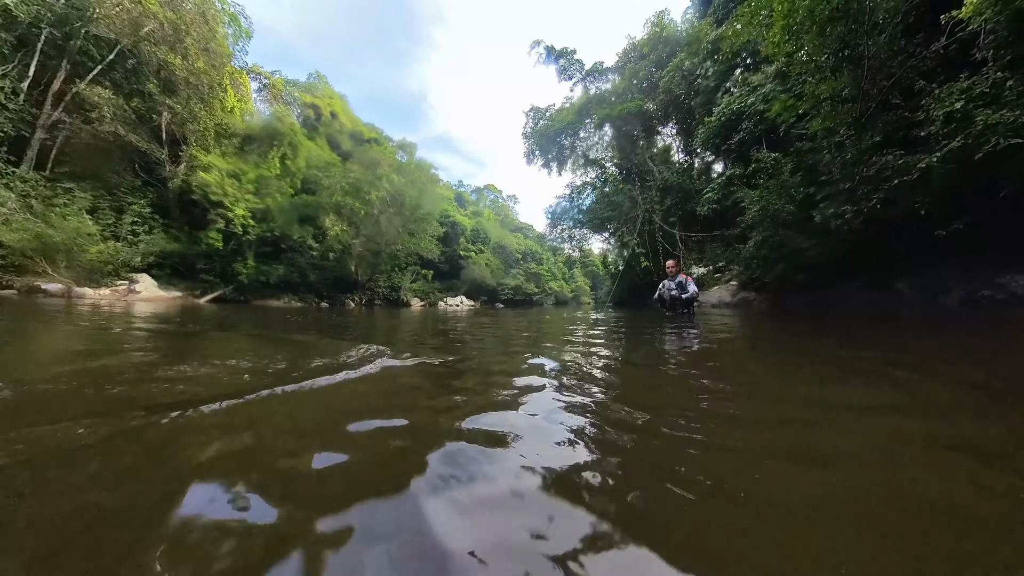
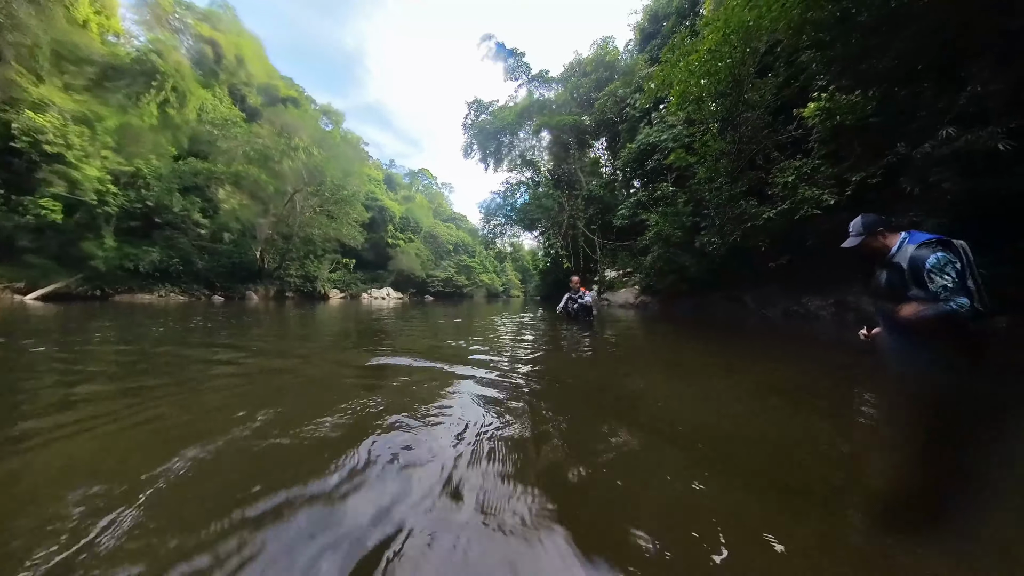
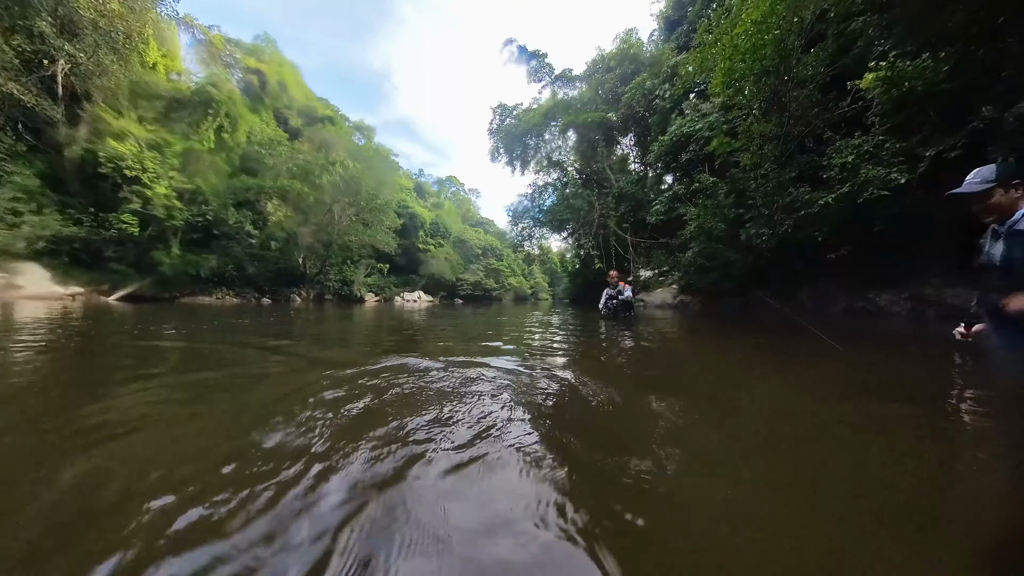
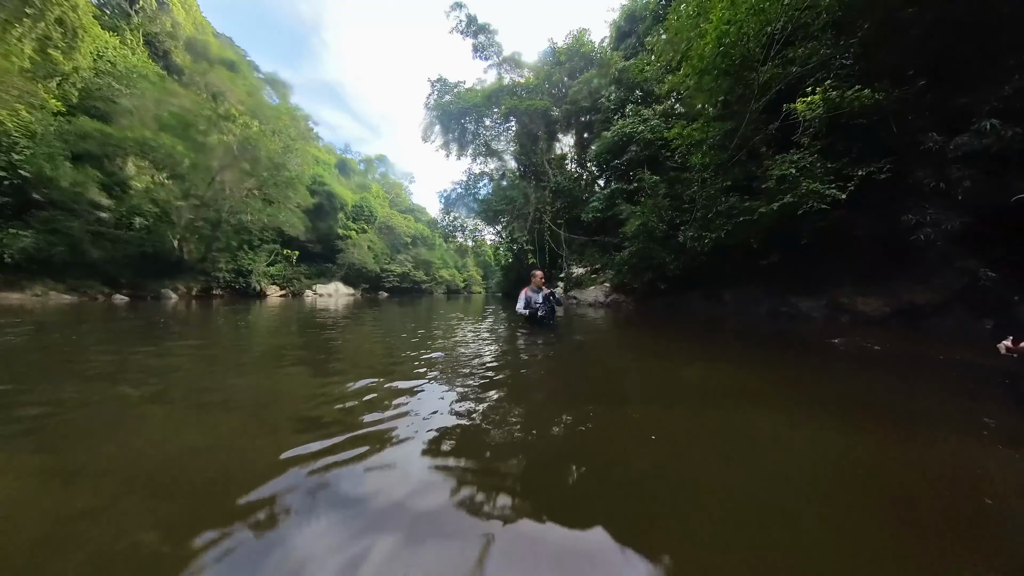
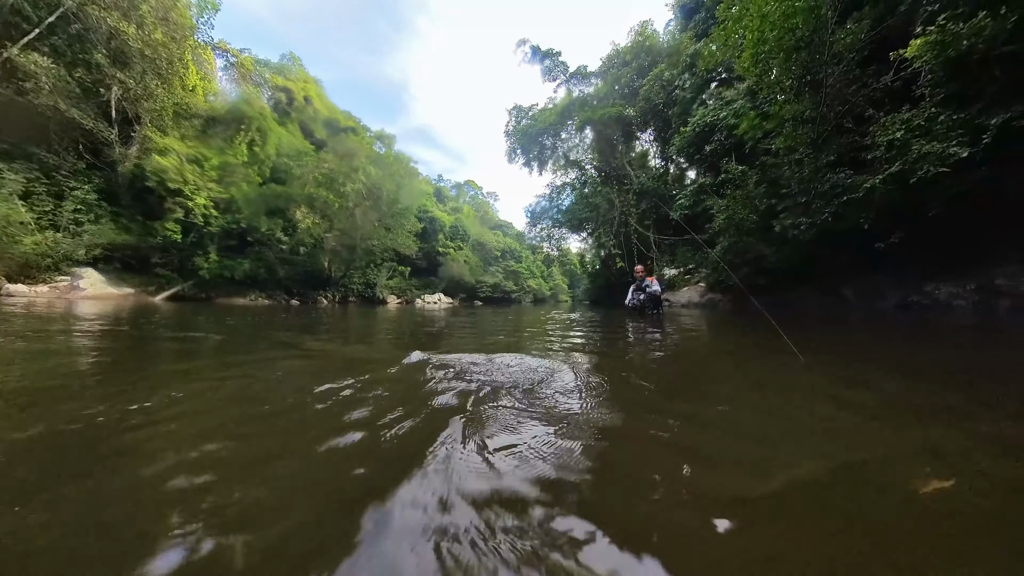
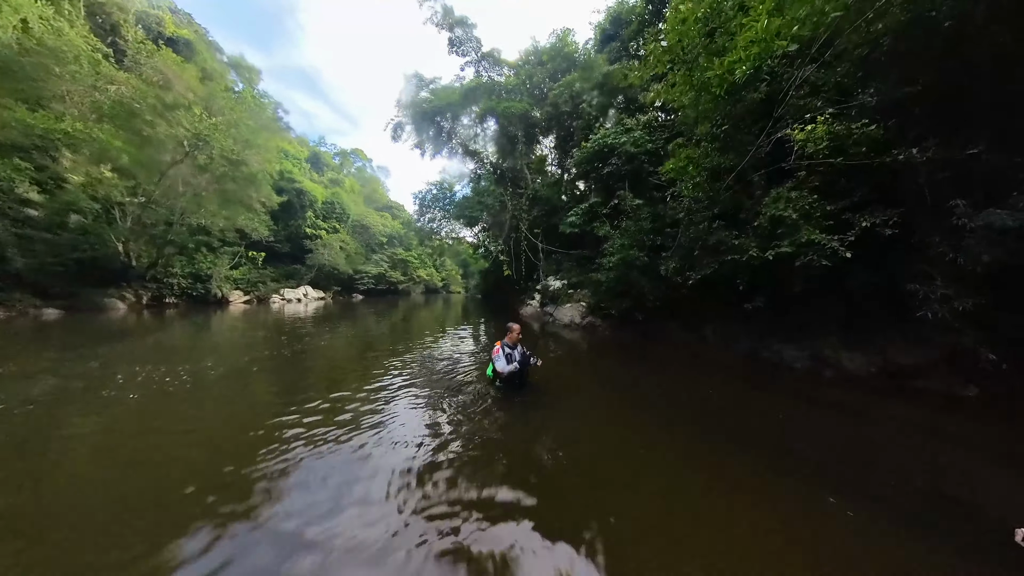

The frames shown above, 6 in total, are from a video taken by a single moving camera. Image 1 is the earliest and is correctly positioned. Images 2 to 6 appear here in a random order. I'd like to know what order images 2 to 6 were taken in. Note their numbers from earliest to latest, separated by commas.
5, 3, 2, 4, 6
